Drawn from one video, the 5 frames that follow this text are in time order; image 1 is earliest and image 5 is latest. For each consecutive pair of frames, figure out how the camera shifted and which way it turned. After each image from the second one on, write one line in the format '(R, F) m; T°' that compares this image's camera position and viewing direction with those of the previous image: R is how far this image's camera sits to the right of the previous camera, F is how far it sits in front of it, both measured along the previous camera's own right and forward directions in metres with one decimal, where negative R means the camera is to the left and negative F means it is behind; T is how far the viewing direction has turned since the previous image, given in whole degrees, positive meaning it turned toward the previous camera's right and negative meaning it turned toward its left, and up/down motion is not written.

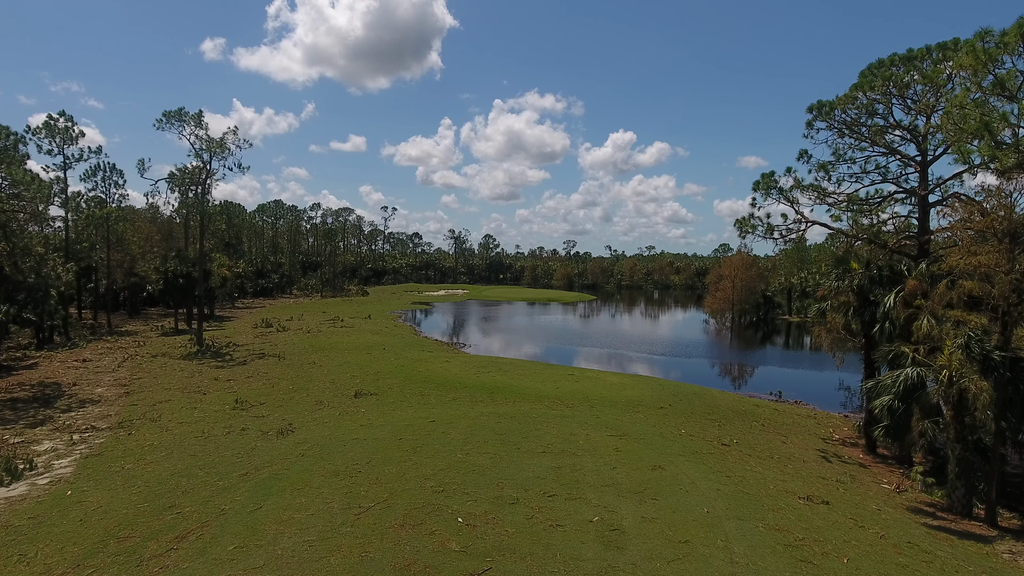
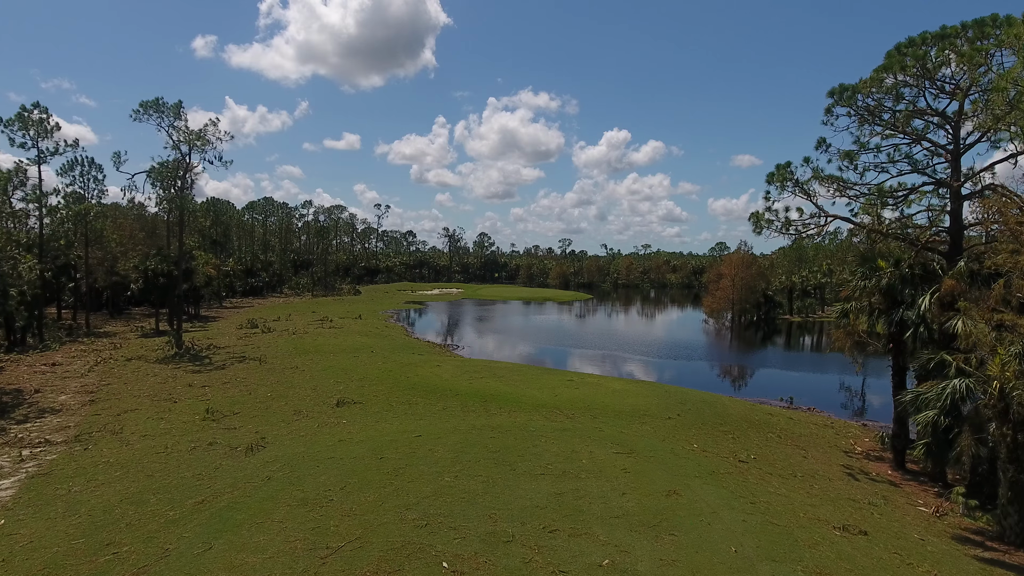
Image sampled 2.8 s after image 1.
(0.0, +1.2) m; +1°
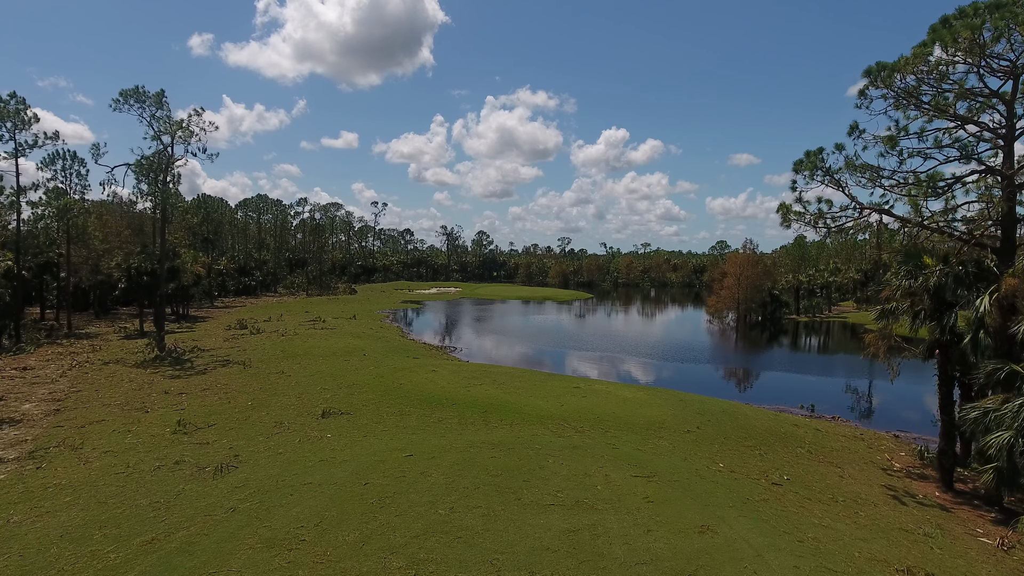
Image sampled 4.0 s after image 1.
(-0.1, +1.3) m; 0°
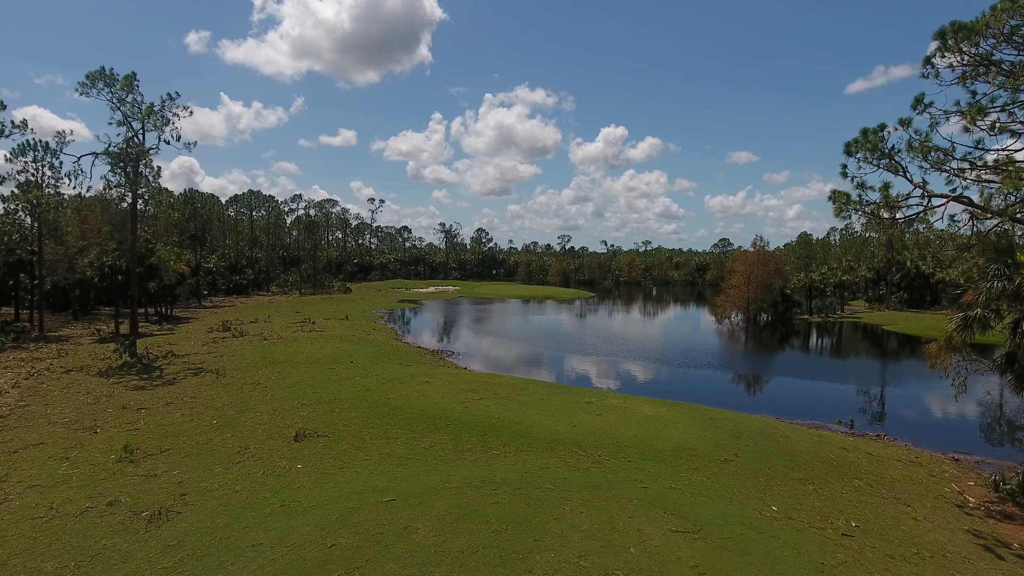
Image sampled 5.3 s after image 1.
(-0.1, +1.9) m; 0°
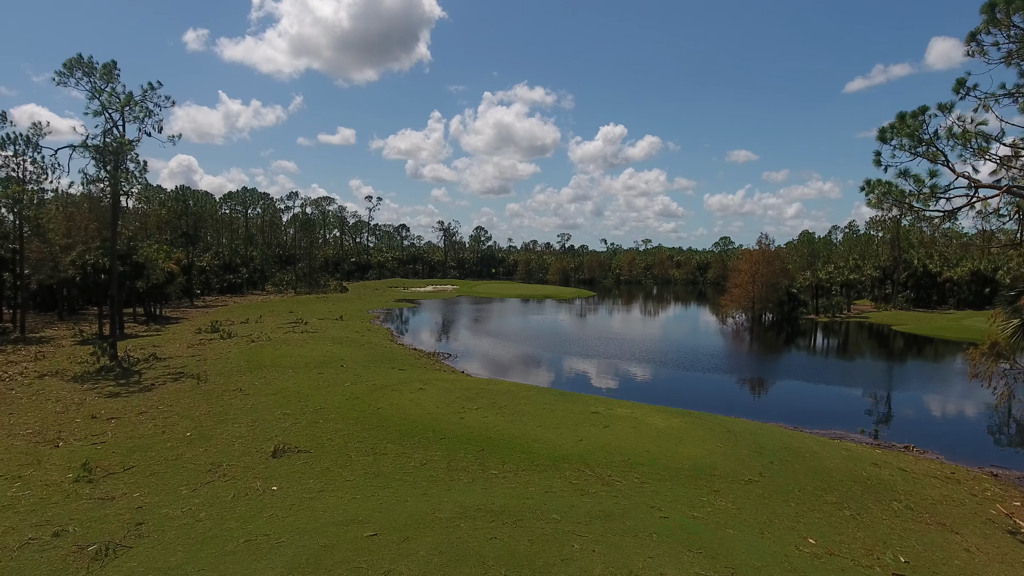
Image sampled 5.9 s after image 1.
(0.0, +1.1) m; 0°
